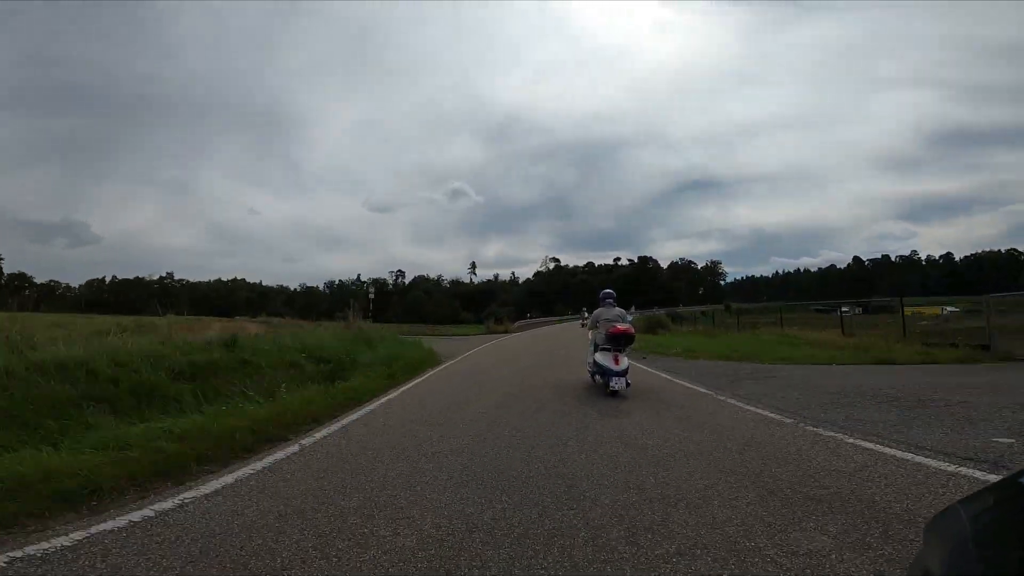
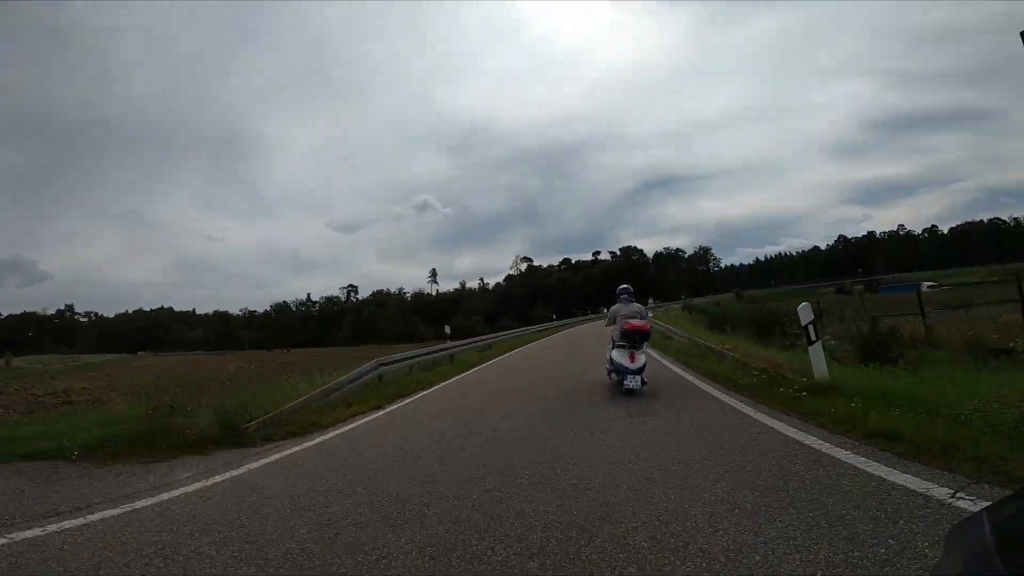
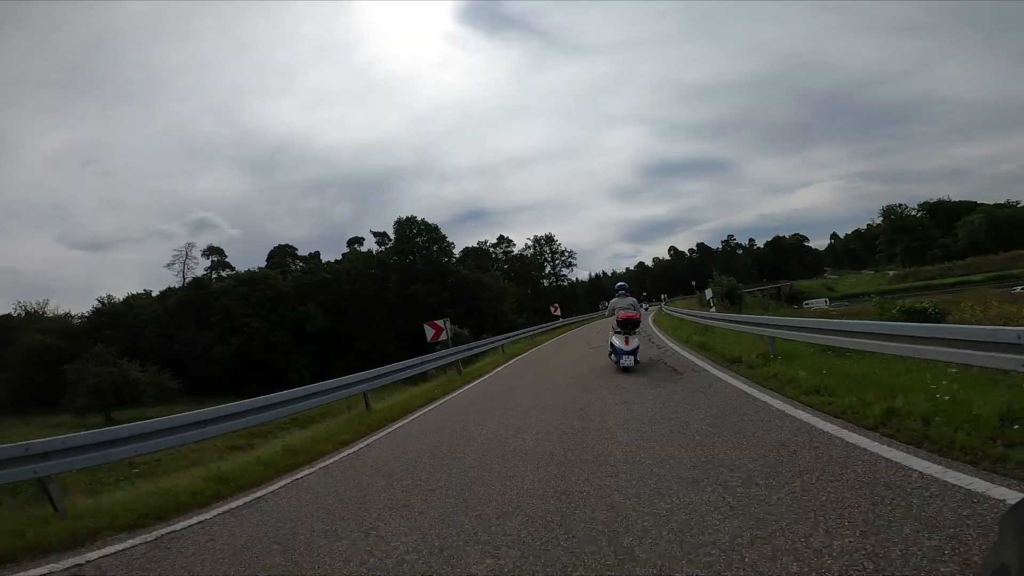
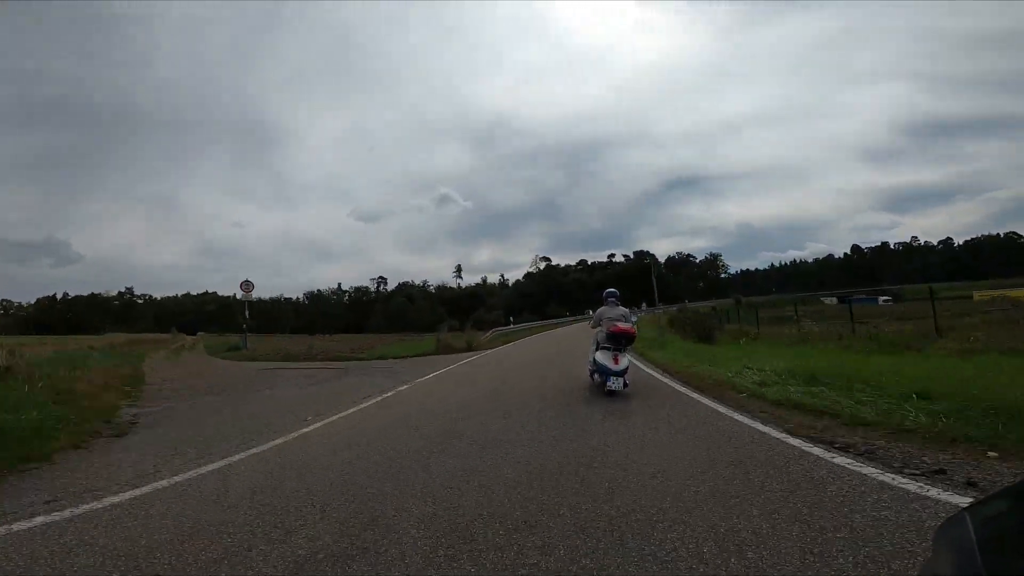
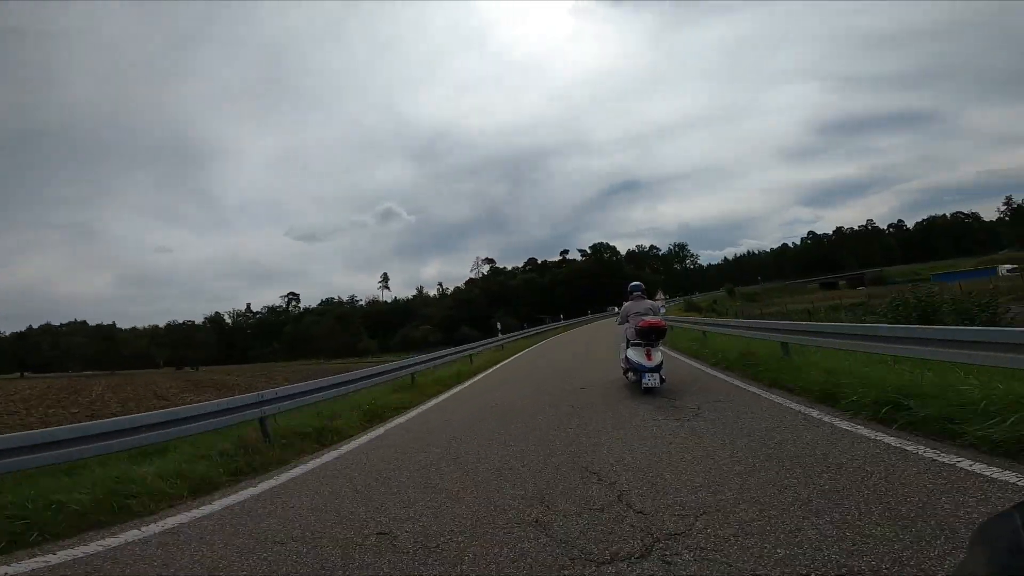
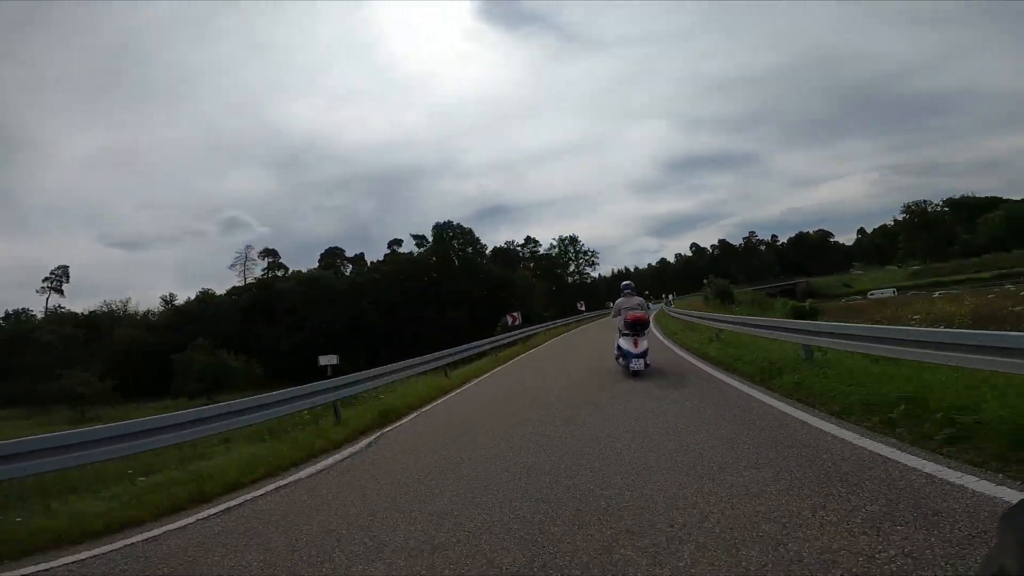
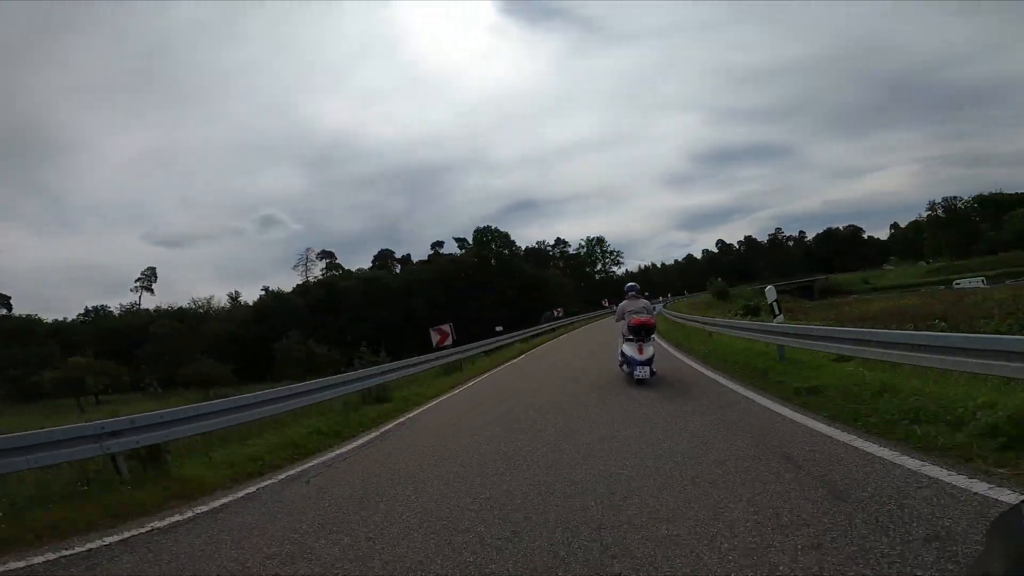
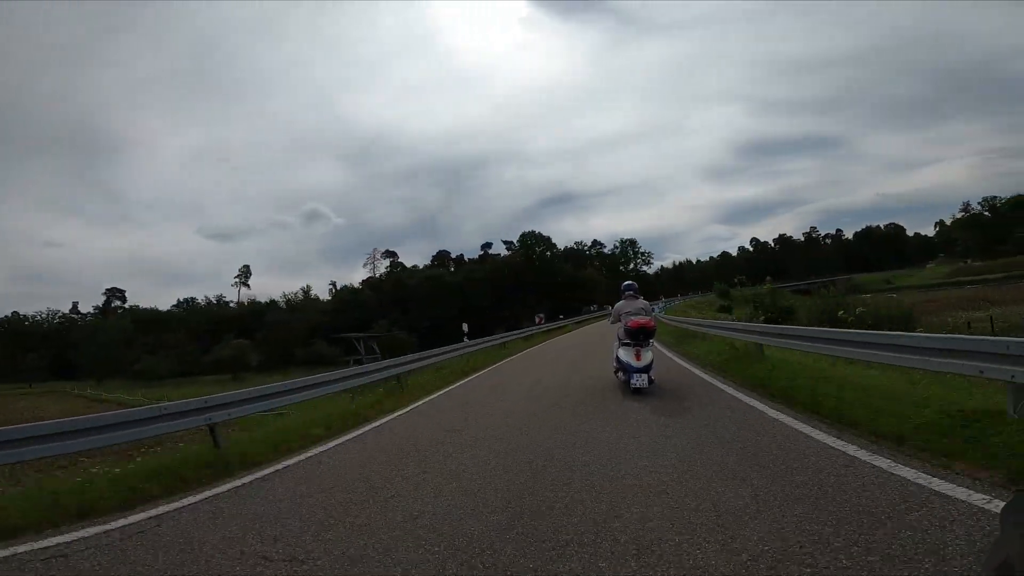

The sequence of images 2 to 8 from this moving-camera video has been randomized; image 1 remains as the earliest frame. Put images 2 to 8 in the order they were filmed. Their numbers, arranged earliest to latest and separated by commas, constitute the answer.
4, 2, 5, 8, 7, 6, 3
